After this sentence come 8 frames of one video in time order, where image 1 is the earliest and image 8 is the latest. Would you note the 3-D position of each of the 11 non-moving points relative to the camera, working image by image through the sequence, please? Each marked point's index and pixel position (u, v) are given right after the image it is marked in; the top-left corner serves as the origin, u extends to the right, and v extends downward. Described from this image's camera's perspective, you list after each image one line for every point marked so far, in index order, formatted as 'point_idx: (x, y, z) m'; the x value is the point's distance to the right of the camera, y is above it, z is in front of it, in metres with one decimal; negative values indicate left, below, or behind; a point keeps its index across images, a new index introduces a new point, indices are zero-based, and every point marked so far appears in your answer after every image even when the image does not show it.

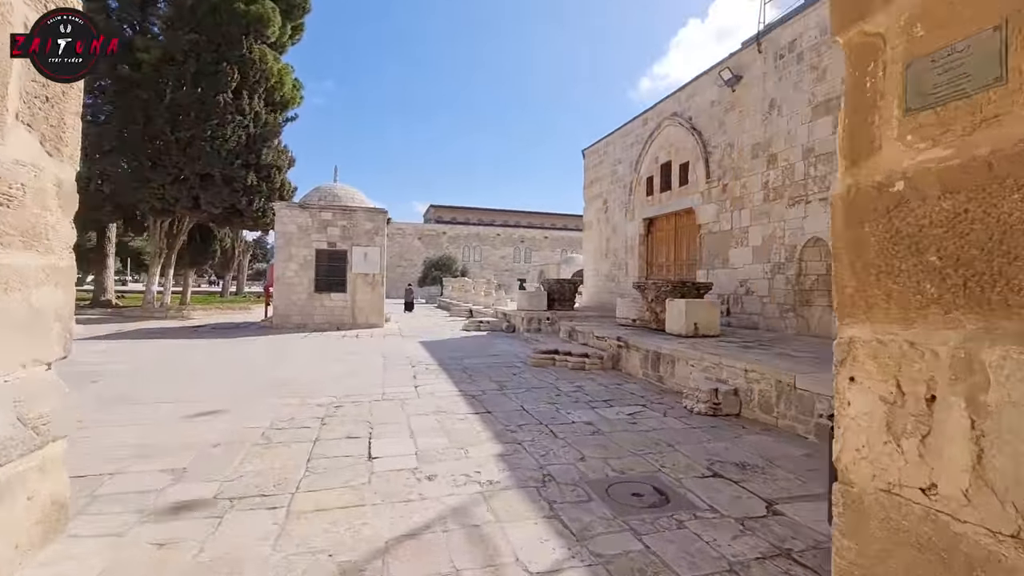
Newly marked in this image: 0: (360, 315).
0: (-4.1, -0.7, +13.5) m
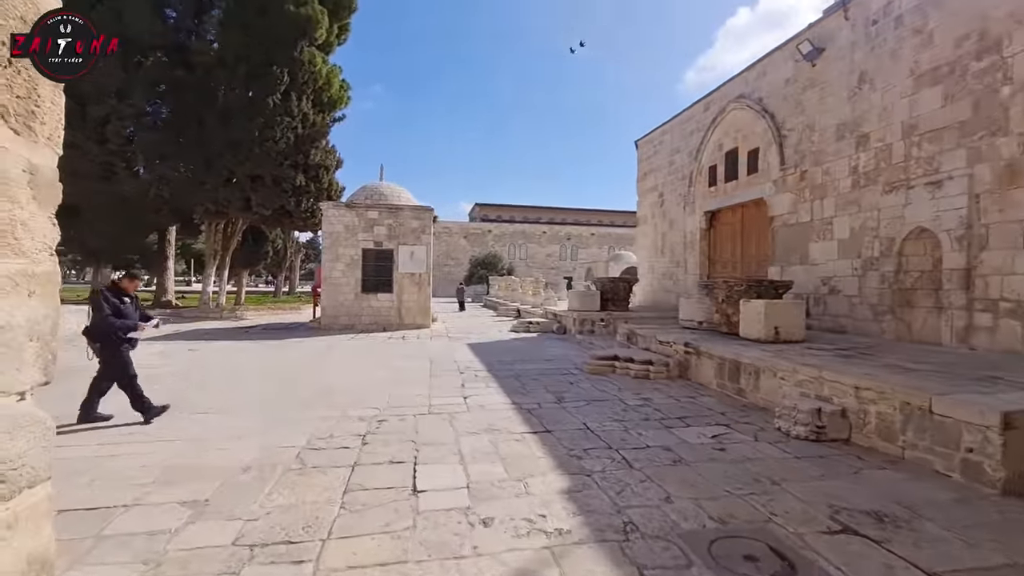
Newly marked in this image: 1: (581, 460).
0: (-2.8, -0.7, +13.2) m
1: (+0.5, -1.2, +3.4) m
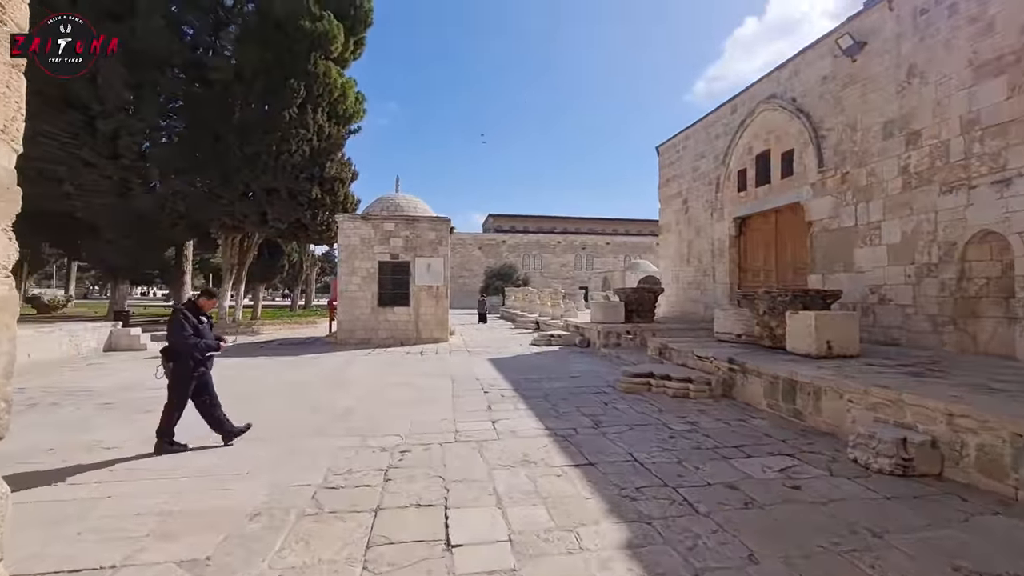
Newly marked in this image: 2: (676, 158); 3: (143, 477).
0: (-2.3, -1.1, +12.9) m
1: (+0.7, -1.3, +2.9) m
2: (+4.5, +3.6, +13.6) m
3: (-2.6, -1.3, +3.5) m
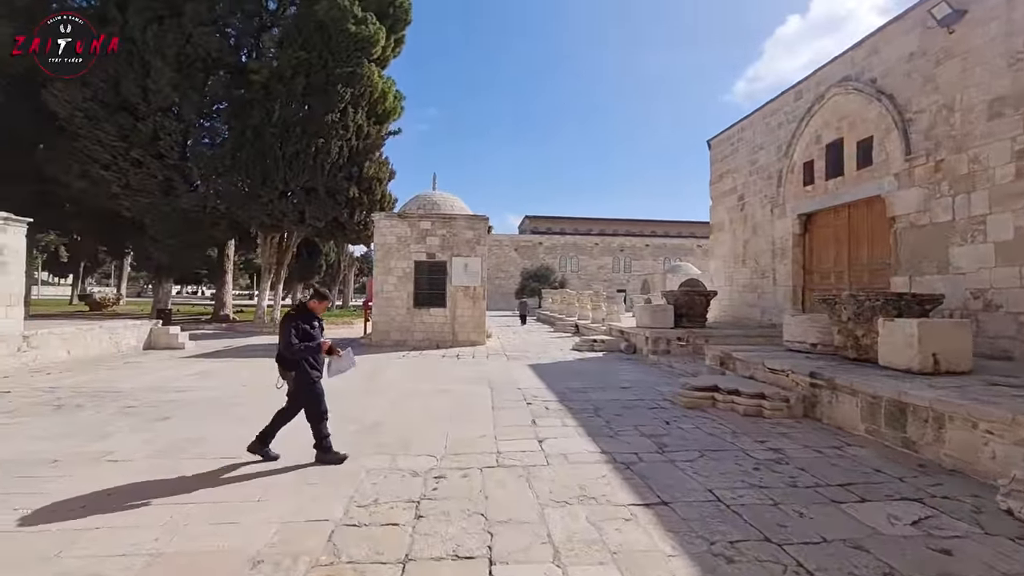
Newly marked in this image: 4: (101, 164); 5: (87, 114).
0: (-1.3, -1.1, +12.4) m
1: (+1.0, -1.3, +2.3) m
2: (+5.6, +3.5, +12.7) m
3: (-2.2, -1.3, +3.0) m
4: (-12.2, +3.7, +14.6) m
5: (-12.4, +5.1, +14.5) m
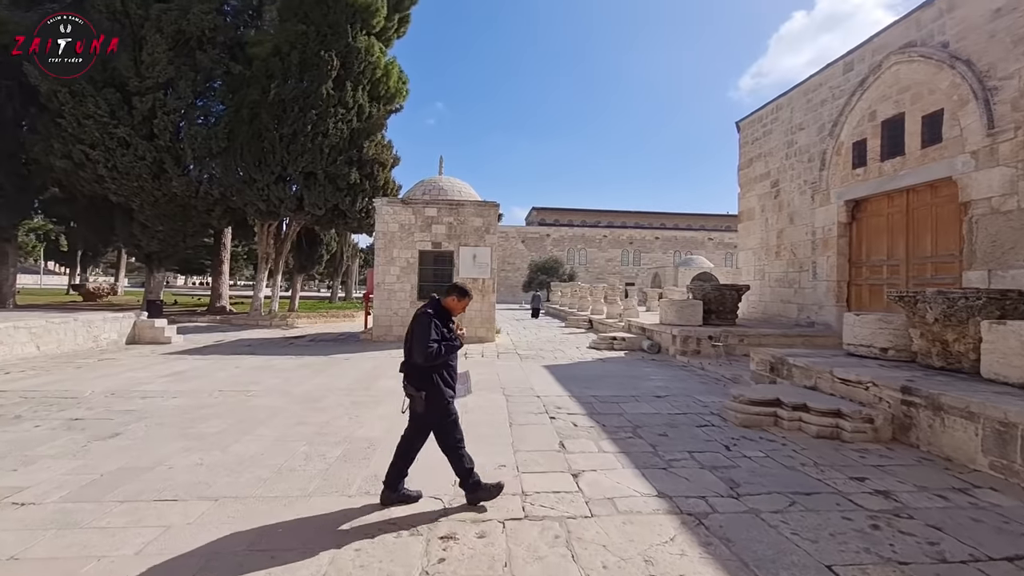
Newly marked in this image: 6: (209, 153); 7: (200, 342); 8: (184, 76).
0: (-1.0, -0.9, +11.4) m
1: (+1.2, -1.3, +1.3) m
2: (+5.9, +3.6, +11.6) m
3: (-2.1, -1.2, +2.1) m
4: (-11.9, +4.0, +13.8) m
5: (-12.1, +5.4, +13.6) m
6: (-8.9, +4.0, +14.5) m
7: (-7.1, -1.2, +11.3) m
8: (-9.4, +6.1, +14.2) m
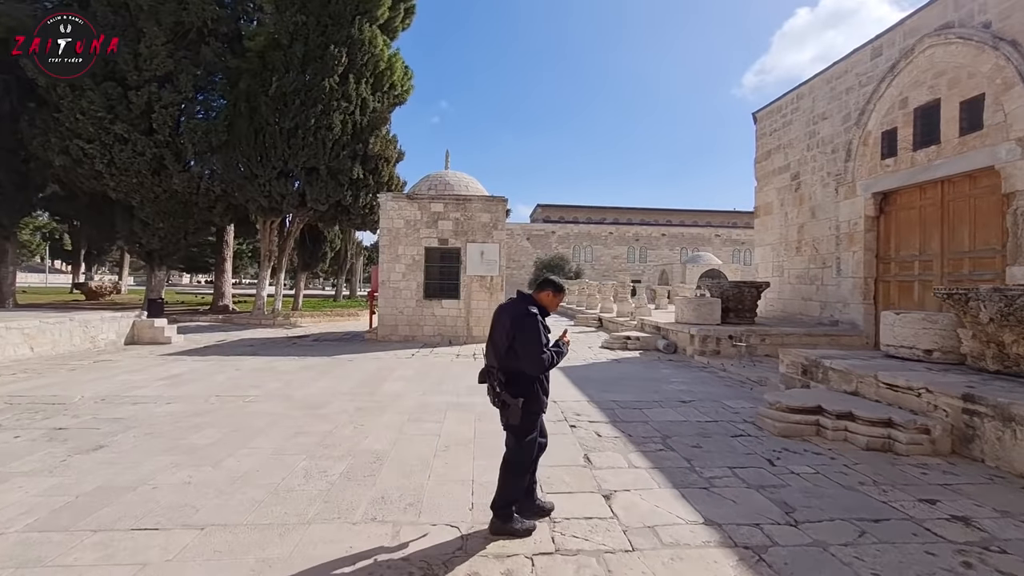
0: (-0.8, -0.9, +11.1) m
1: (+1.3, -1.3, +1.0) m
2: (+6.1, +3.7, +11.2) m
3: (-1.9, -1.2, +1.8) m
4: (-11.7, +4.1, +13.5) m
5: (-11.9, +5.4, +13.3) m
6: (-8.7, +4.0, +14.2) m
7: (-6.9, -1.2, +11.0) m
8: (-9.2, +6.1, +13.9) m
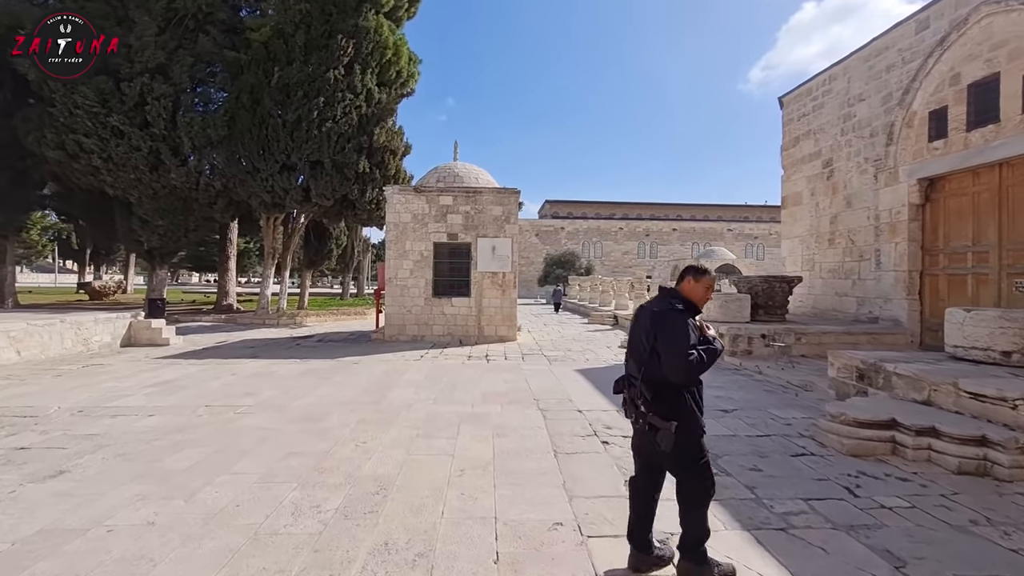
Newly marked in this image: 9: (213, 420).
0: (-0.5, -0.8, +10.5) m
1: (+1.4, -1.2, +0.4) m
2: (+6.3, +3.8, +10.5) m
3: (-1.8, -1.2, +1.2) m
4: (-11.4, +4.1, +13.0) m
5: (-11.6, +5.4, +12.9) m
6: (-8.4, +4.0, +13.7) m
7: (-6.6, -1.2, +10.5) m
8: (-8.9, +6.1, +13.4) m
9: (-2.8, -1.2, +4.6) m
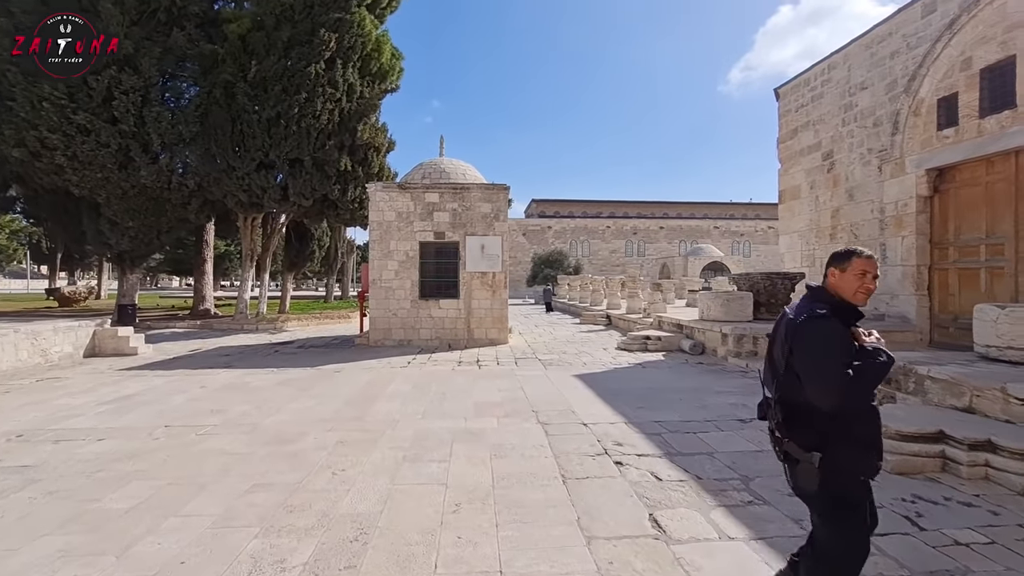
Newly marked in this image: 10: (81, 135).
0: (-0.7, -0.8, +10.0) m
1: (+1.5, -1.2, -0.1) m
2: (+6.1, +3.9, +10.1) m
3: (-1.7, -1.3, +0.7) m
4: (-11.7, +3.9, +12.3) m
5: (-11.9, +5.3, +12.1) m
6: (-8.7, +3.9, +13.0) m
7: (-6.8, -1.3, +9.8) m
8: (-9.2, +6.0, +12.7) m
9: (-2.8, -1.3, +4.0) m
10: (-10.9, +3.9, +12.5) m
